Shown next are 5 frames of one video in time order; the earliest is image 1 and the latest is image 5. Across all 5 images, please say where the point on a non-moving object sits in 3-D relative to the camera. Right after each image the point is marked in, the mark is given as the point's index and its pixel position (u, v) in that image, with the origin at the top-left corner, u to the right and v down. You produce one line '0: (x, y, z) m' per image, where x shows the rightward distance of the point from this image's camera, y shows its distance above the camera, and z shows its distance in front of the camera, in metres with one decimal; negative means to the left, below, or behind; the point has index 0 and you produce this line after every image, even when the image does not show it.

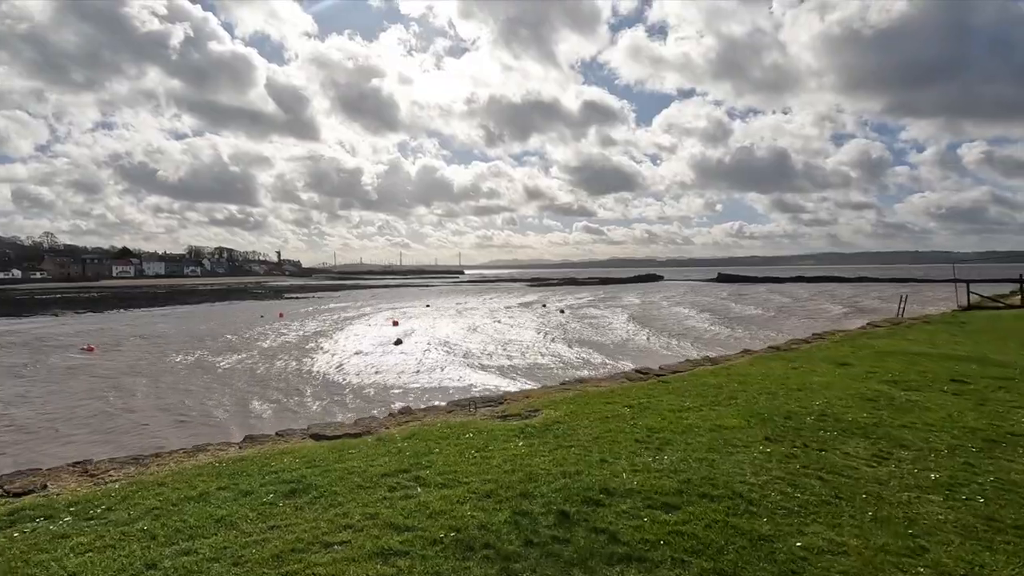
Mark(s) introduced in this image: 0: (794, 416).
0: (+4.8, -2.2, +9.2) m
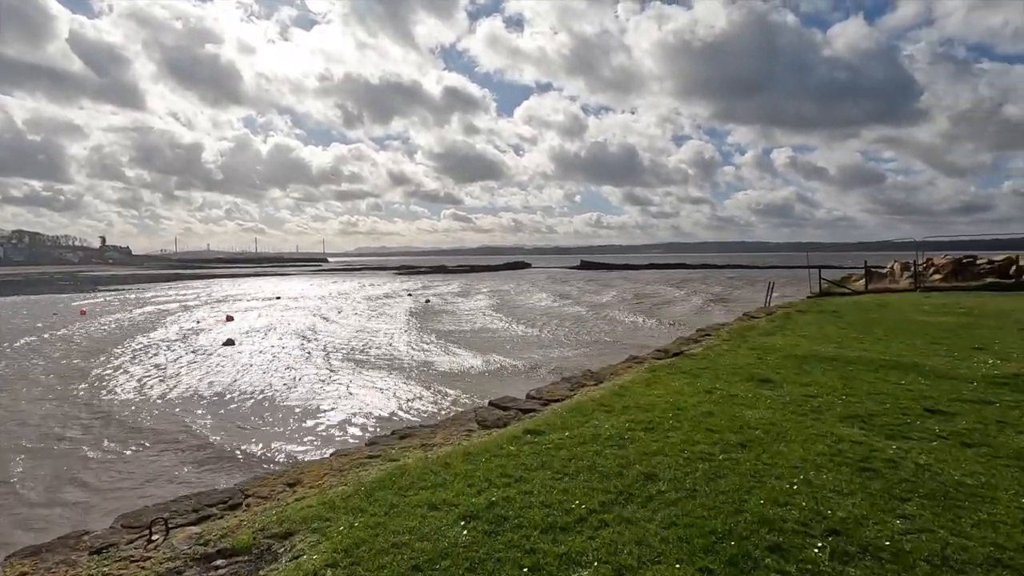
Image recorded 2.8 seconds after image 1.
0: (+2.3, -2.1, +4.6) m
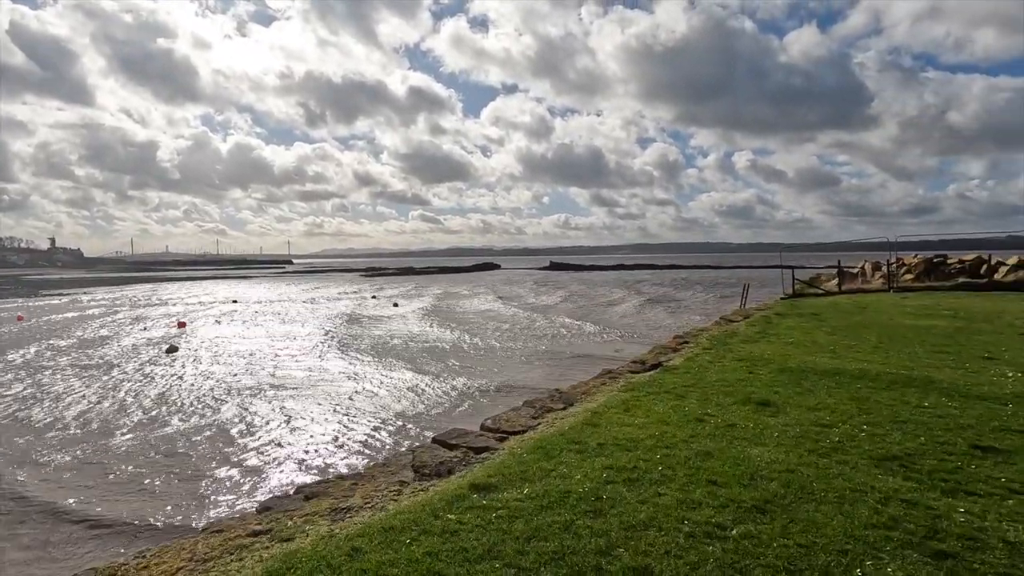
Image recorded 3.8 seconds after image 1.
0: (+1.8, -2.2, +2.7) m
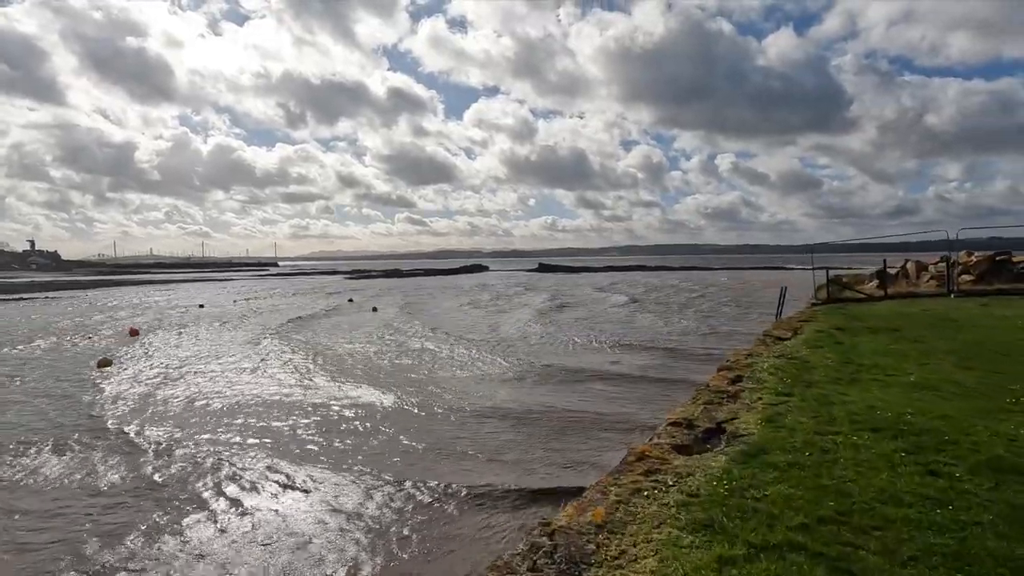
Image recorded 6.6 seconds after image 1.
0: (+1.4, -2.4, -3.3) m
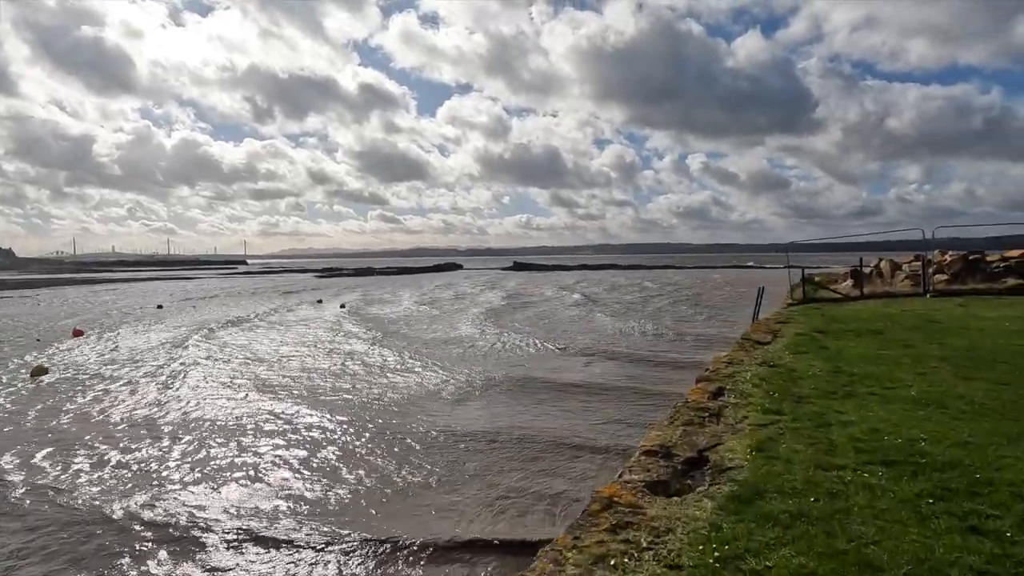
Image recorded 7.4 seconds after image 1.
0: (+1.2, -2.5, -4.8) m
